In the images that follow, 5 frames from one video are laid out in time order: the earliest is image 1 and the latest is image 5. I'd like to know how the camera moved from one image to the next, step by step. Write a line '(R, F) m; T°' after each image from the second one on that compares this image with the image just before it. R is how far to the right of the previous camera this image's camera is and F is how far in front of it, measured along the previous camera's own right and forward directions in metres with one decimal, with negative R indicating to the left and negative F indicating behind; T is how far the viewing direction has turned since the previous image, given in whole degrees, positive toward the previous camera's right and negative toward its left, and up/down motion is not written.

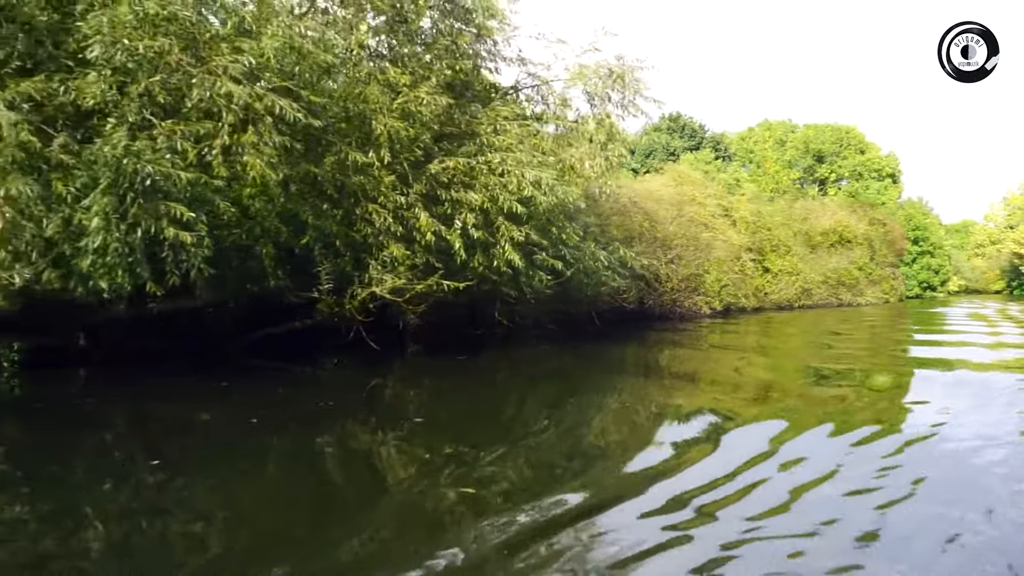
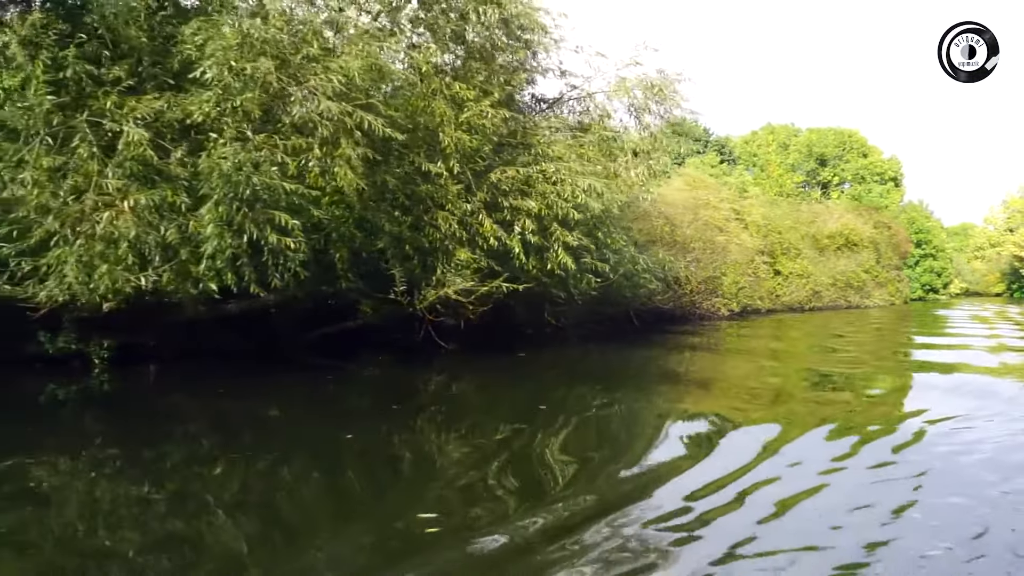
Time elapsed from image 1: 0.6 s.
(-0.6, -0.8) m; 0°
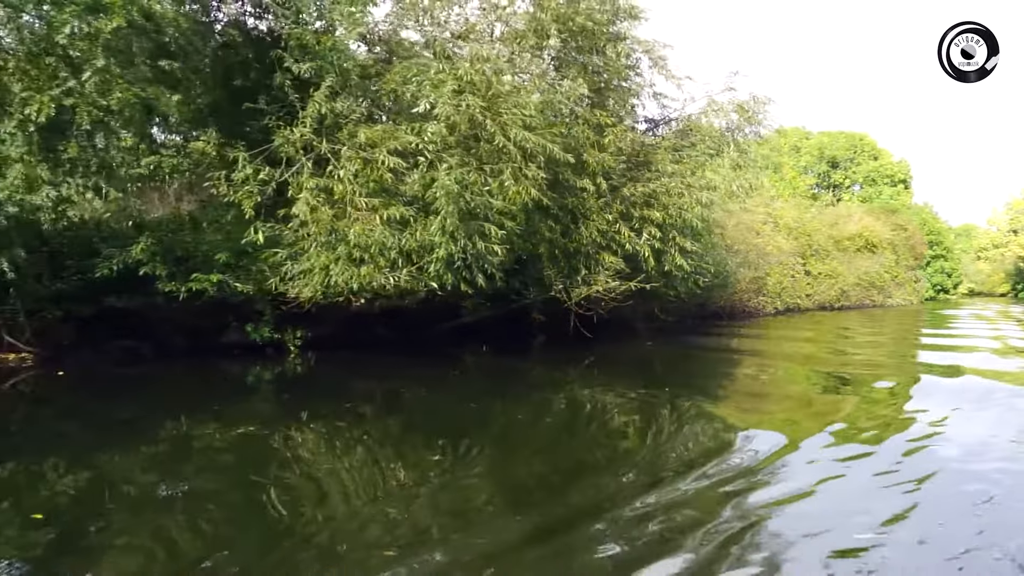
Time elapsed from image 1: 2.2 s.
(-1.7, -2.2) m; 0°
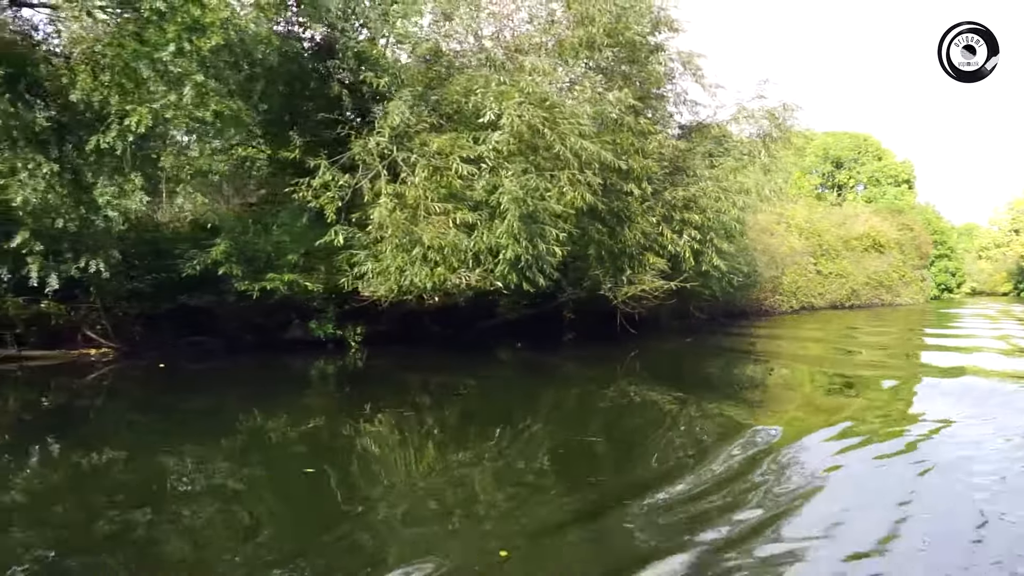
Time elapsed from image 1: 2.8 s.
(-0.6, -0.8) m; 0°
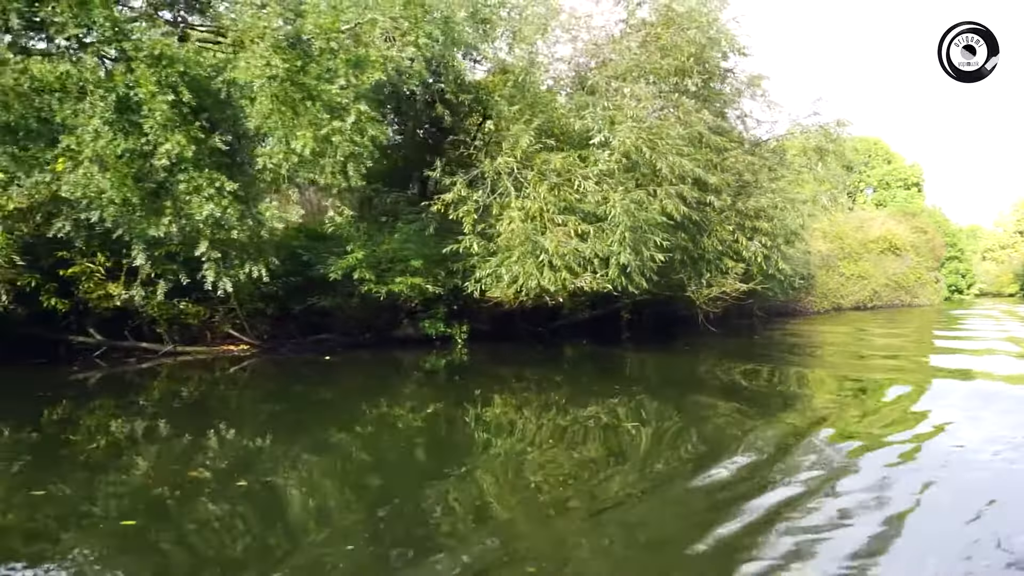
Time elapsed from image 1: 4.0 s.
(-1.3, -1.7) m; 0°
